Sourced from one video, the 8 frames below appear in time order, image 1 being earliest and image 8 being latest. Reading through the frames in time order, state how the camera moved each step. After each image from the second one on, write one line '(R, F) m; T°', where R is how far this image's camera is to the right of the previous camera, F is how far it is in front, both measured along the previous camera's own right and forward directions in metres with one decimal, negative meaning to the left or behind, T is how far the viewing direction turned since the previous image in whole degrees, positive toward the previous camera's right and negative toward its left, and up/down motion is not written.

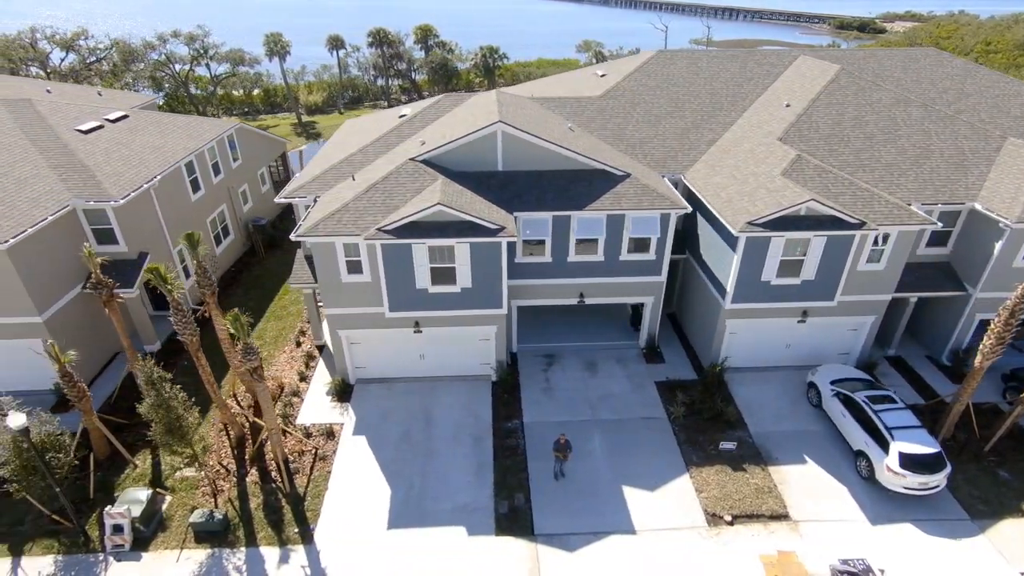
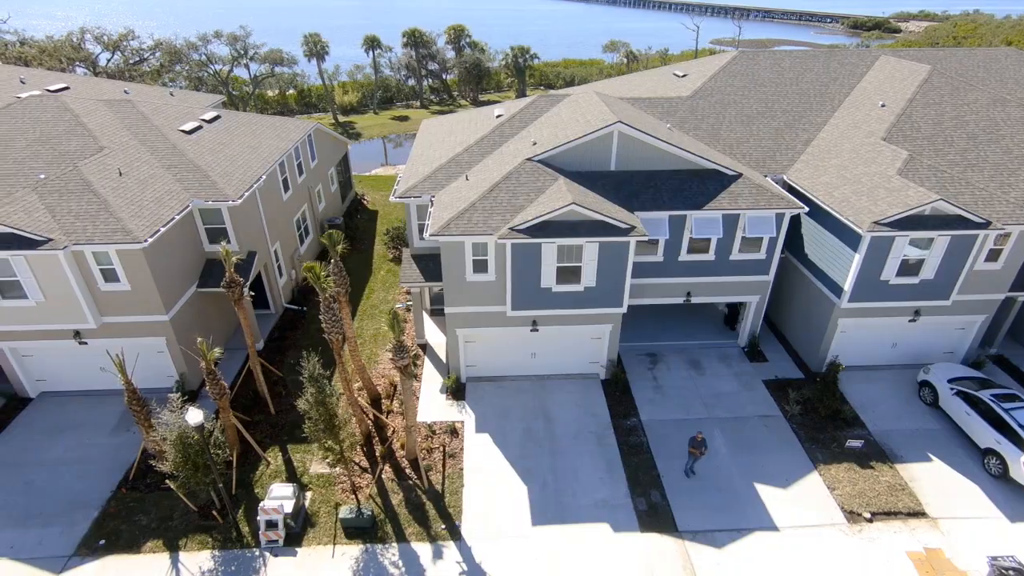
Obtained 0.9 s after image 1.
(-3.5, -0.1) m; 0°
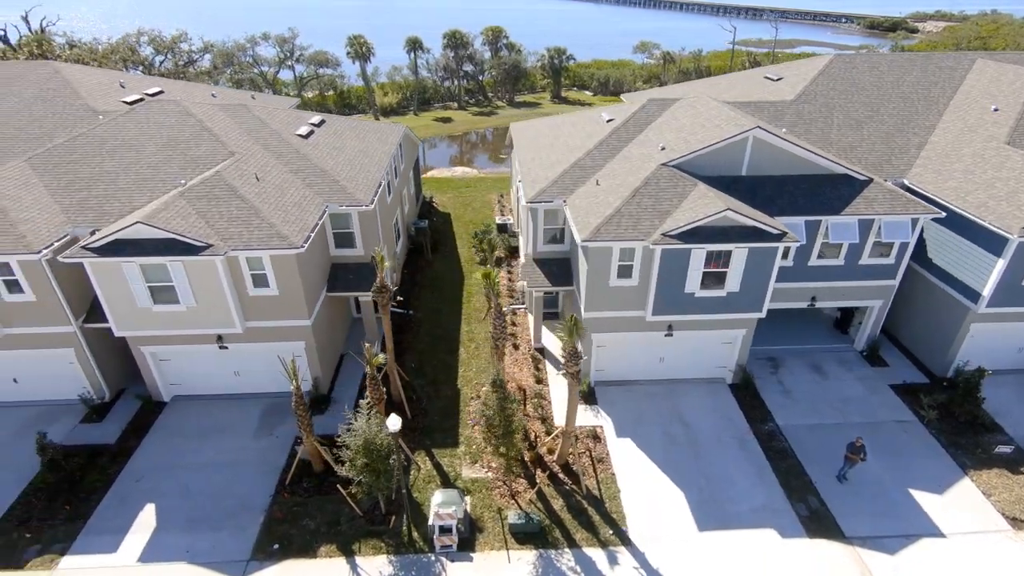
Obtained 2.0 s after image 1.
(-4.1, 0.0) m; 0°
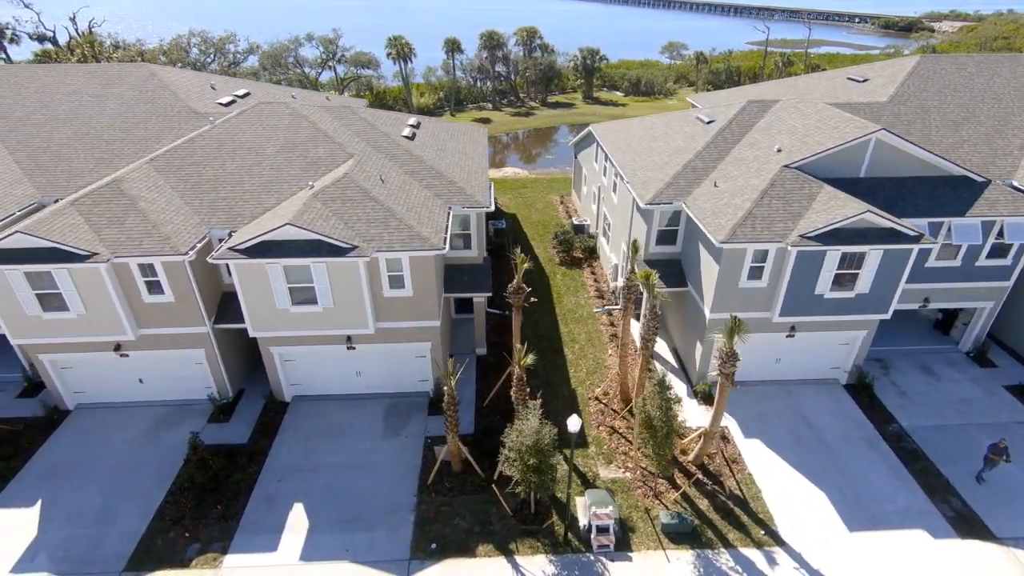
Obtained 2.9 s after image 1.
(-3.7, -0.1) m; 0°
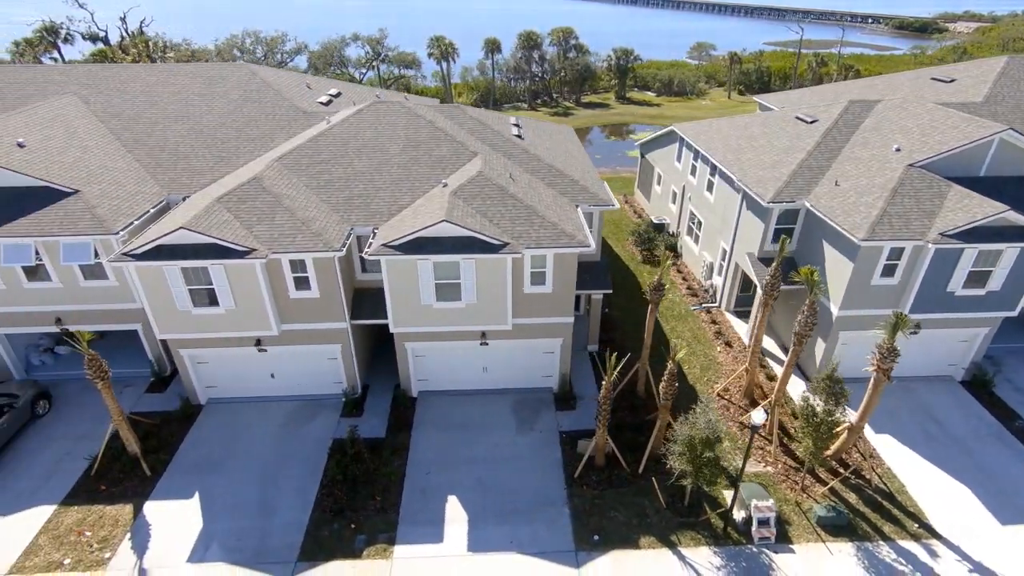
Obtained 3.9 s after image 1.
(-4.0, -0.2) m; 0°
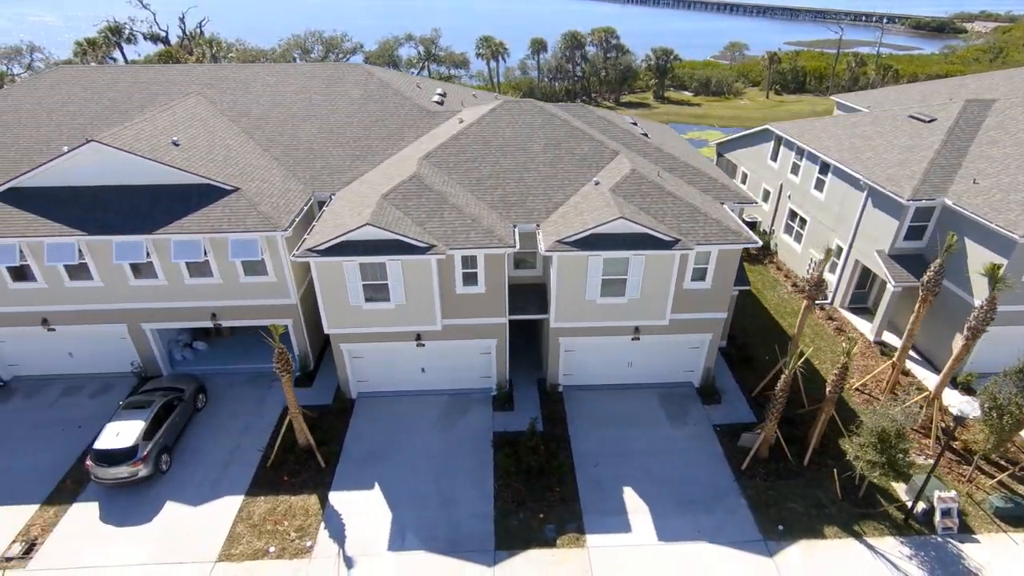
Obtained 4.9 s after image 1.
(-4.6, -0.3) m; 0°
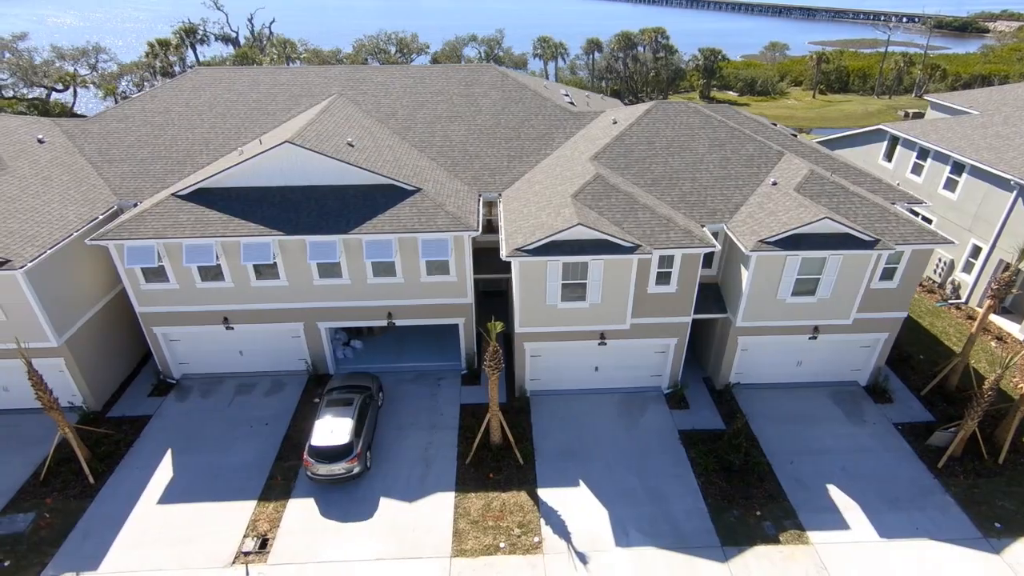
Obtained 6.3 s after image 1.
(-5.5, -0.2) m; 0°
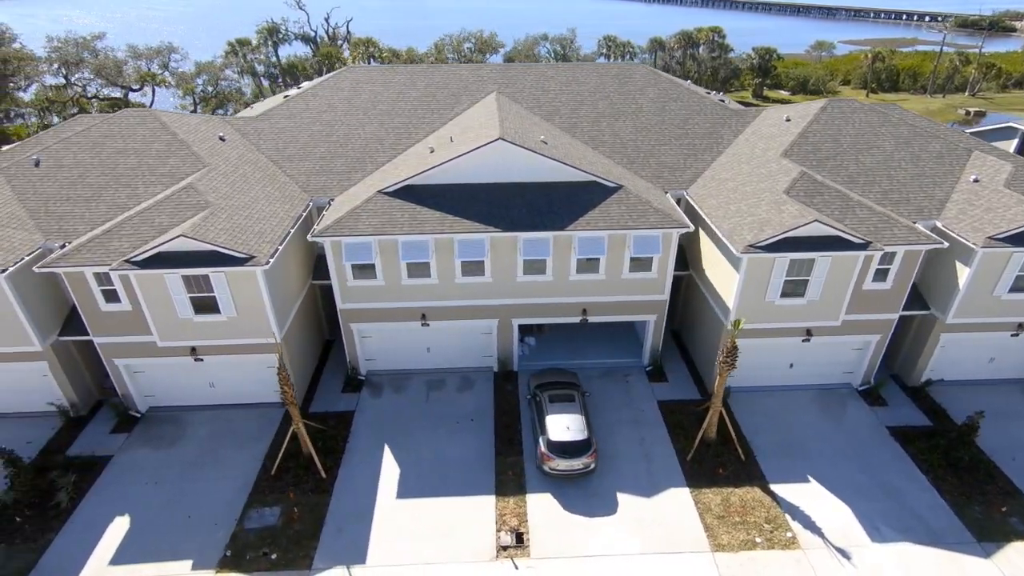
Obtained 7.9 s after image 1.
(-6.2, -0.1) m; 0°
